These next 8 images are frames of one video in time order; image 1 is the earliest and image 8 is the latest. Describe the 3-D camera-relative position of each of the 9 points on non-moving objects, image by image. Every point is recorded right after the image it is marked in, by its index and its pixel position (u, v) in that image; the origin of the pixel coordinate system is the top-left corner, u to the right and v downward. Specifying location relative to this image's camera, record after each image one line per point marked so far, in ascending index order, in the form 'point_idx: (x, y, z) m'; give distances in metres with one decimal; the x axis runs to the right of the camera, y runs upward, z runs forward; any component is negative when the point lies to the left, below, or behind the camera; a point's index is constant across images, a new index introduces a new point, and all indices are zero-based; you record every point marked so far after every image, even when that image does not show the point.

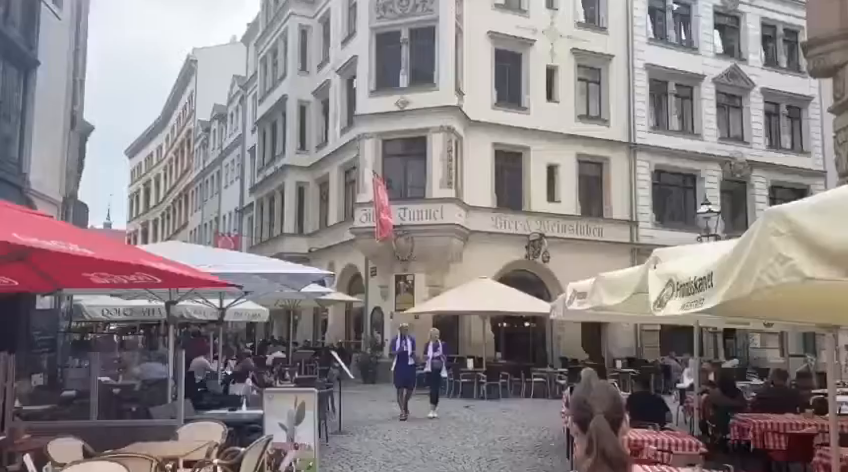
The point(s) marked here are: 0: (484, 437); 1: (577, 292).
0: (+1.1, -4.1, +13.6) m
1: (+2.1, -0.8, +9.4) m
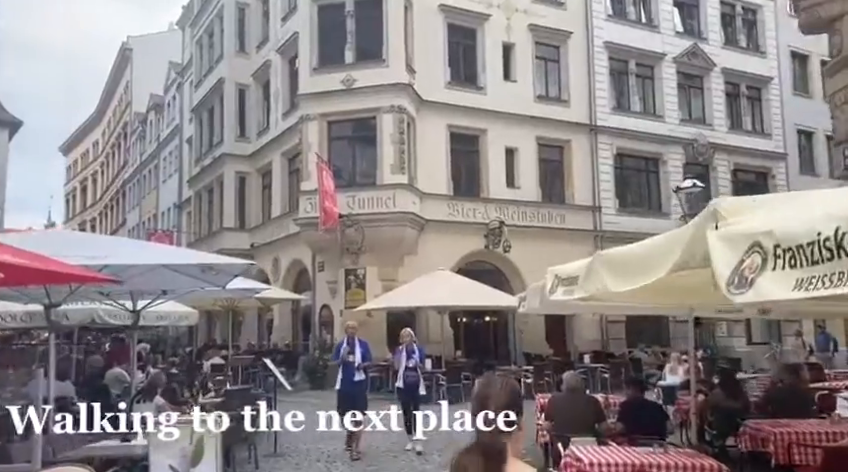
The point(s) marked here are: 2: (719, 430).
0: (+0.3, -3.7, +11.7) m
1: (+1.5, -0.5, +7.5) m
2: (+4.3, -2.8, +10.0) m
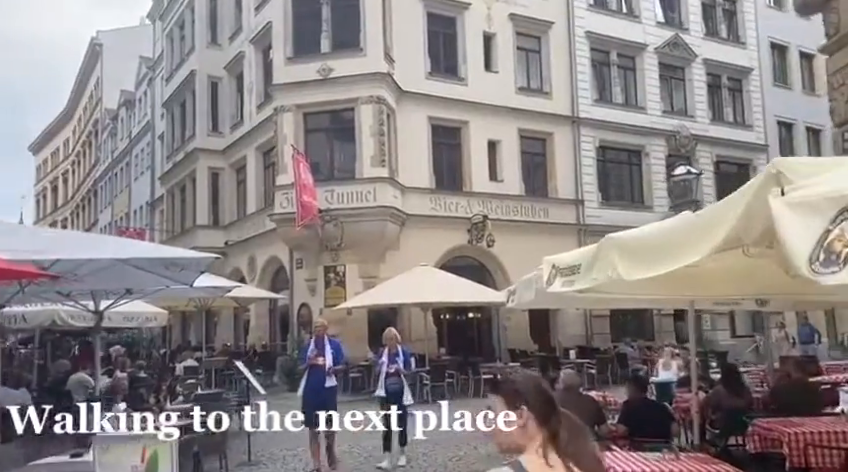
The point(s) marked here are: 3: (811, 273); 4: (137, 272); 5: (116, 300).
0: (0.0, -3.6, +11.0) m
1: (+1.4, -0.3, +6.9) m
2: (+4.1, -2.6, +9.4) m
3: (+1.5, -0.1, +2.6) m
4: (-4.1, -0.5, +9.9) m
5: (-5.8, -1.2, +12.9) m
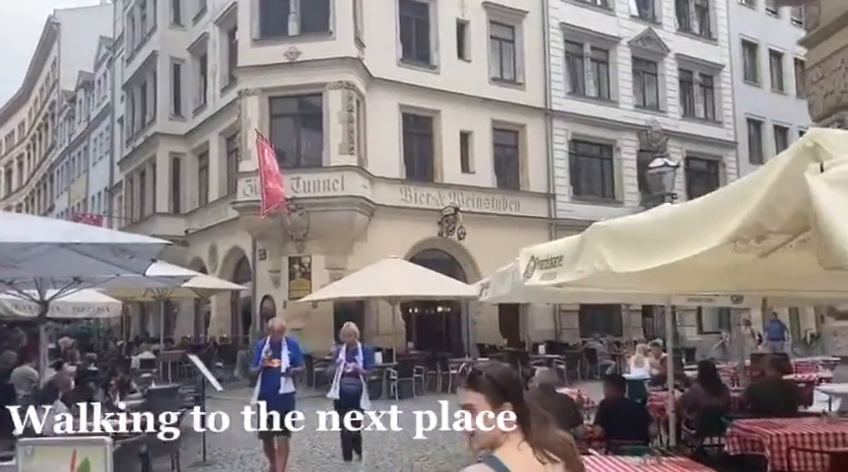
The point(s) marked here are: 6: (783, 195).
0: (-0.5, -3.4, +10.4) m
1: (+1.1, -0.2, +6.3) m
2: (+3.6, -2.5, +9.1) m
3: (+1.4, -0.1, +2.1) m
4: (-4.6, -0.3, +9.1) m
5: (-6.4, -0.9, +12.1) m
6: (+1.4, +0.2, +2.7) m
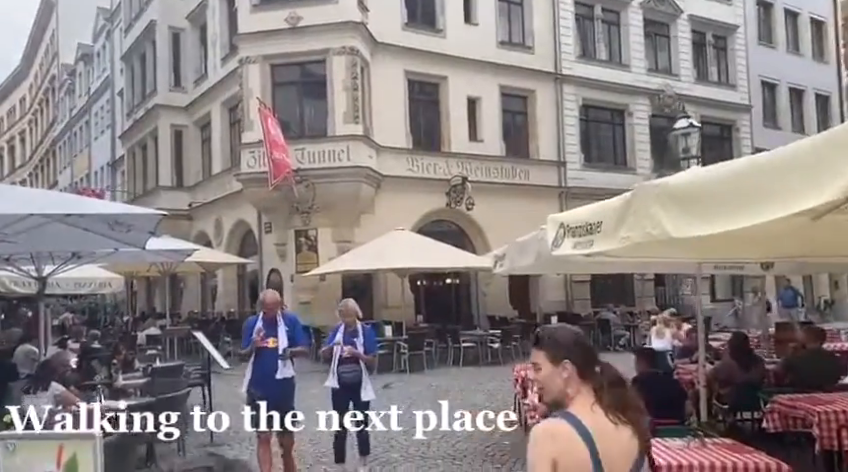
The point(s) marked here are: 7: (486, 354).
0: (-0.2, -3.0, +10.0) m
1: (+1.2, +0.1, +5.8) m
2: (+3.9, -2.1, +8.6) m
3: (+1.5, 0.0, +1.5) m
4: (-4.4, 0.0, +8.6) m
5: (-6.1, -0.5, +11.6) m
6: (+1.6, +0.3, +2.2) m
7: (+1.7, -3.3, +19.2) m
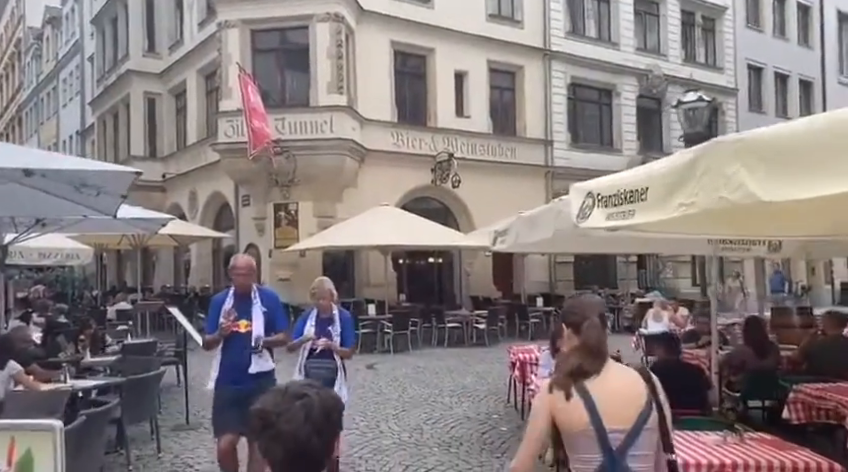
0: (-0.4, -2.6, +9.4) m
1: (+1.3, +0.3, +5.2) m
2: (+3.8, -1.8, +8.1) m
3: (+1.7, +0.1, +0.9) m
4: (-4.4, +0.4, +7.8) m
5: (-6.3, 0.0, +10.7) m
6: (+1.8, +0.4, +1.6) m
7: (+1.3, -2.7, +18.7) m
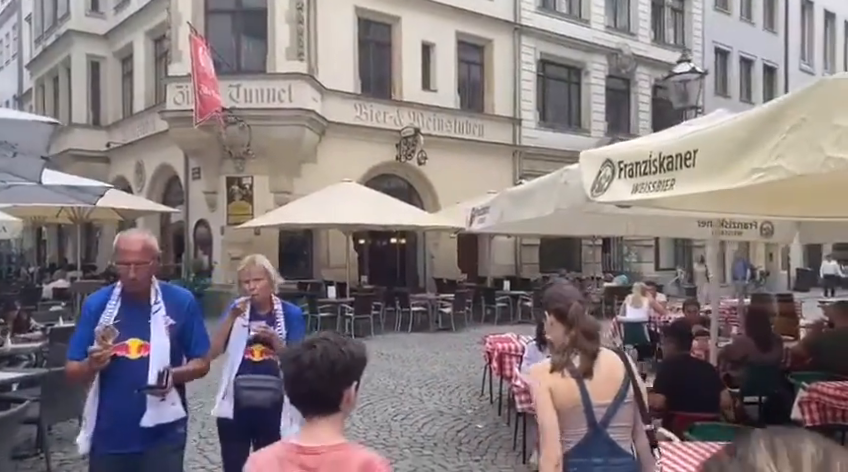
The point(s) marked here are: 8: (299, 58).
0: (-0.8, -2.3, +8.5) m
1: (+1.2, +0.4, +4.2) m
2: (+3.5, -1.6, +7.4) m
3: (+1.9, +0.2, +0.1) m
4: (-4.6, +0.7, +6.5) m
5: (-6.7, +0.4, +9.3) m
6: (+1.9, +0.5, +0.7) m
7: (+0.3, -2.1, +17.8) m
8: (-3.5, +4.9, +18.9) m
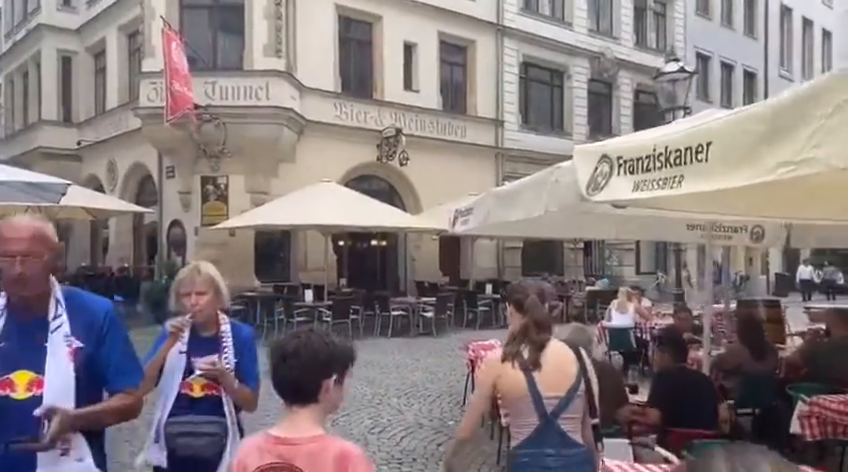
0: (-1.0, -2.3, +8.0) m
1: (+1.1, +0.4, +3.9) m
2: (+3.3, -1.7, +7.1) m
3: (+1.9, +0.2, -0.3) m
4: (-4.8, +0.8, +6.0) m
5: (-6.9, +0.5, +8.7) m
6: (+1.9, +0.5, +0.3) m
7: (-0.2, -2.2, +17.4) m
8: (-3.9, +4.9, +18.5) m
